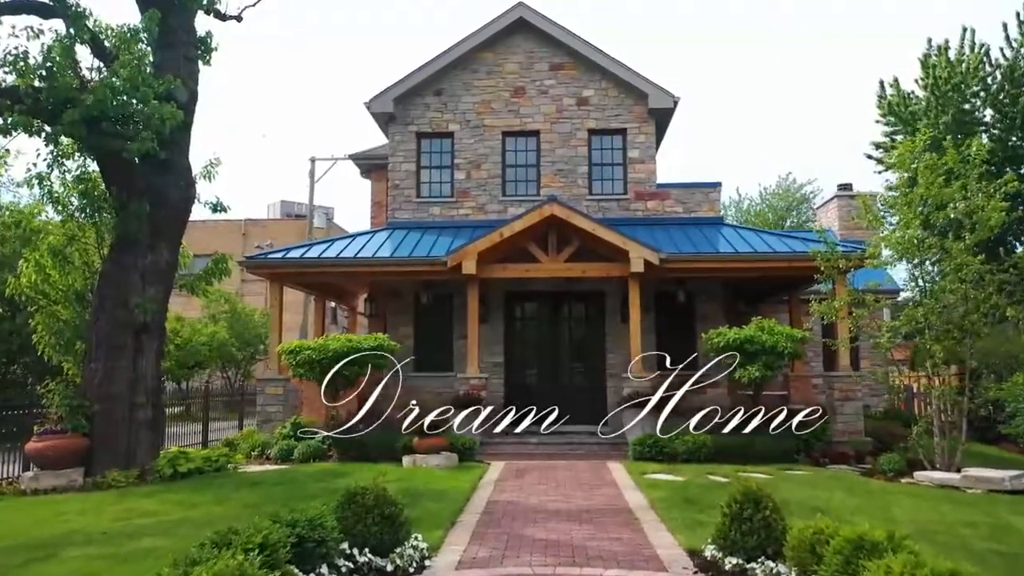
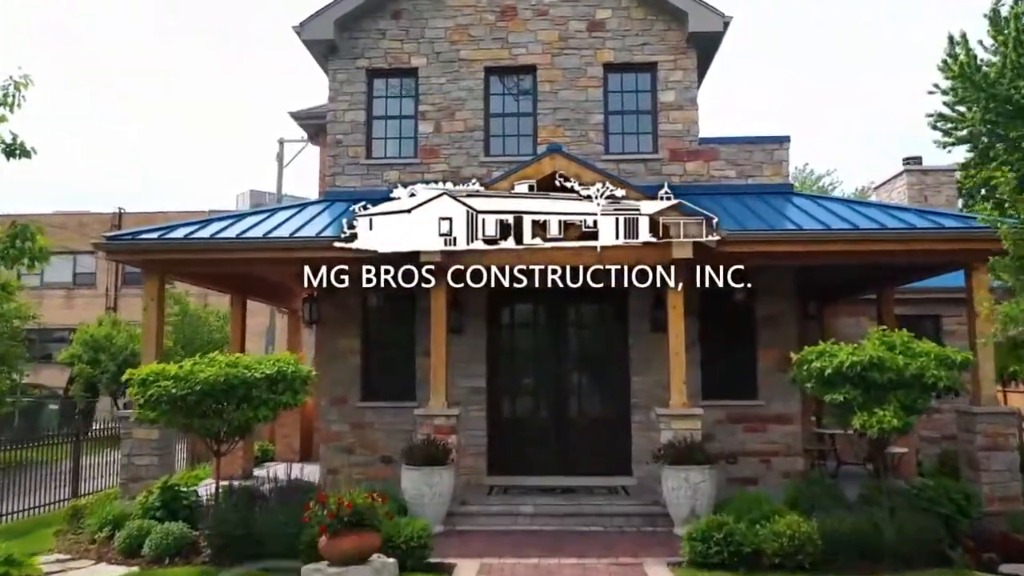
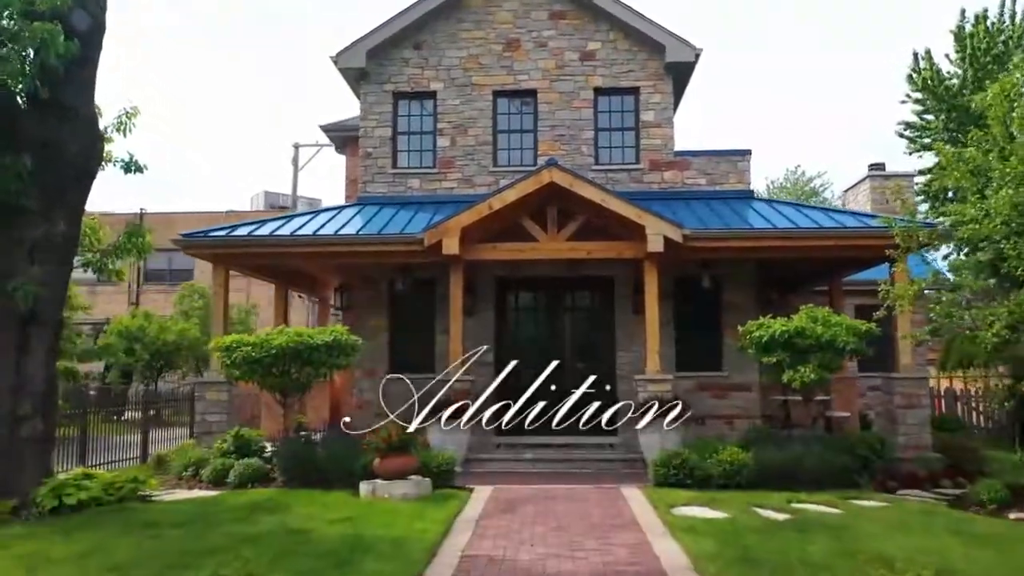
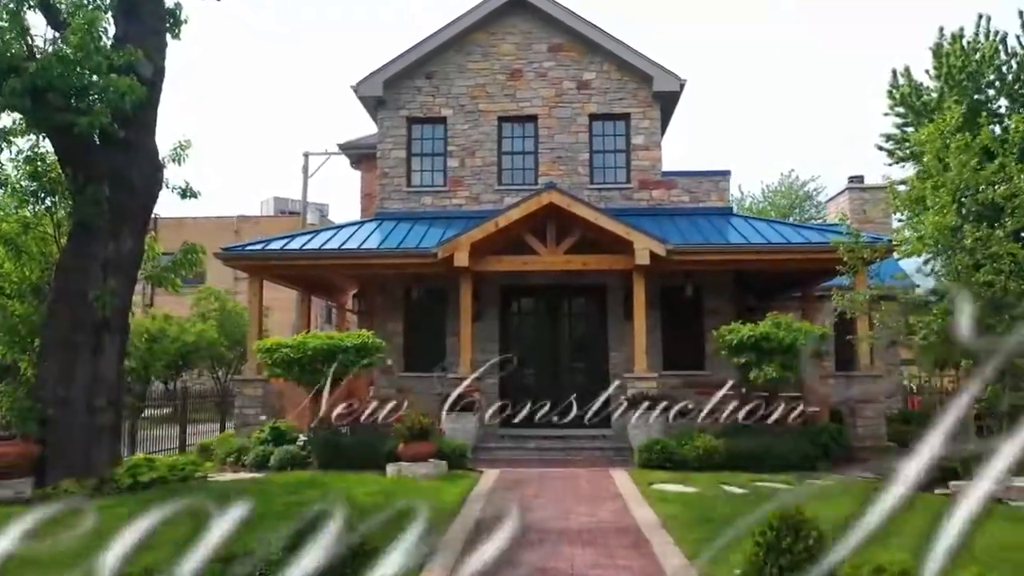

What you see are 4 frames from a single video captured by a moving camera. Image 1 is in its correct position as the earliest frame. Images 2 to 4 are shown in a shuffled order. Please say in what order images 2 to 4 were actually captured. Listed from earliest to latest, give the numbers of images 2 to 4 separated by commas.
4, 3, 2
